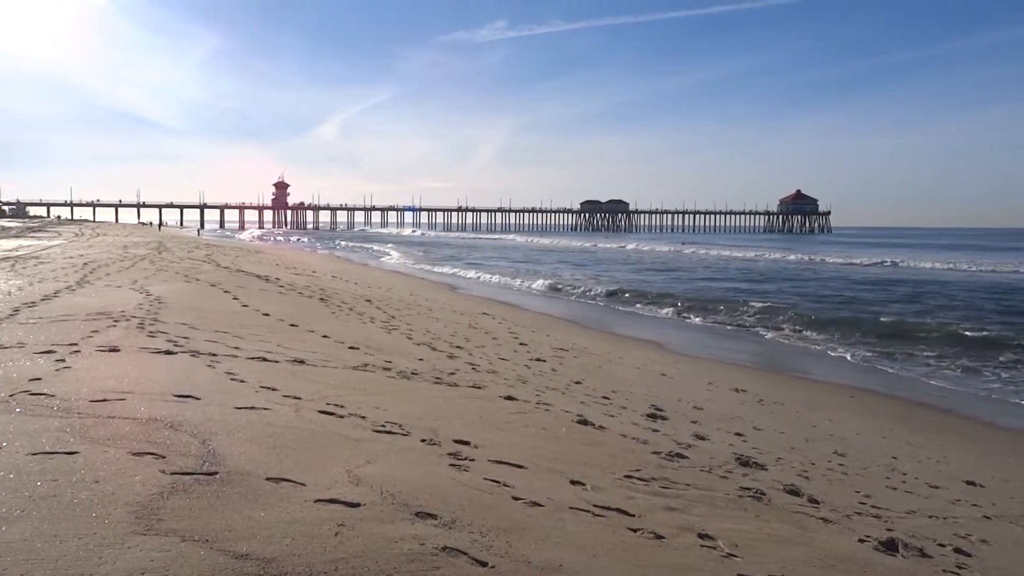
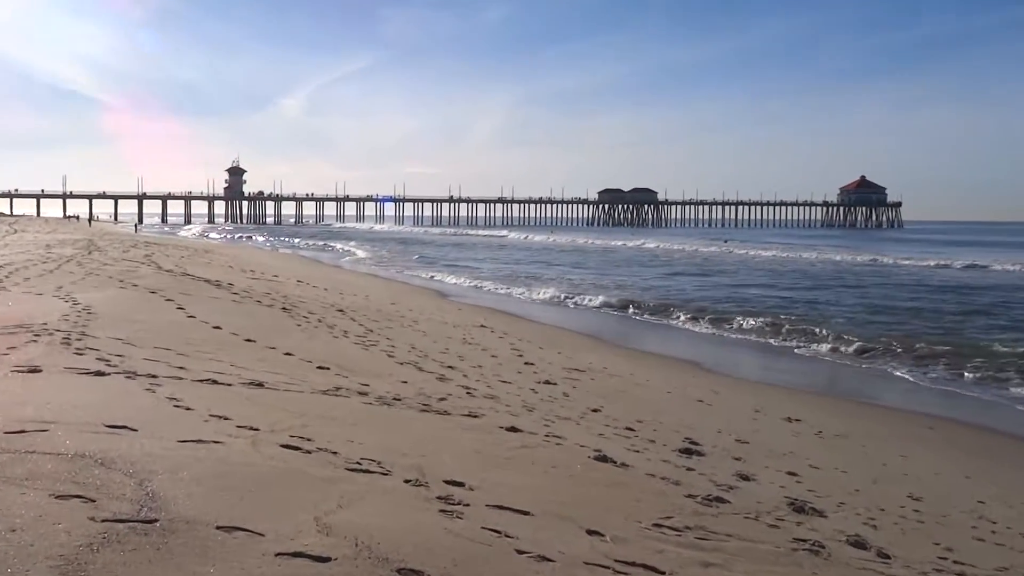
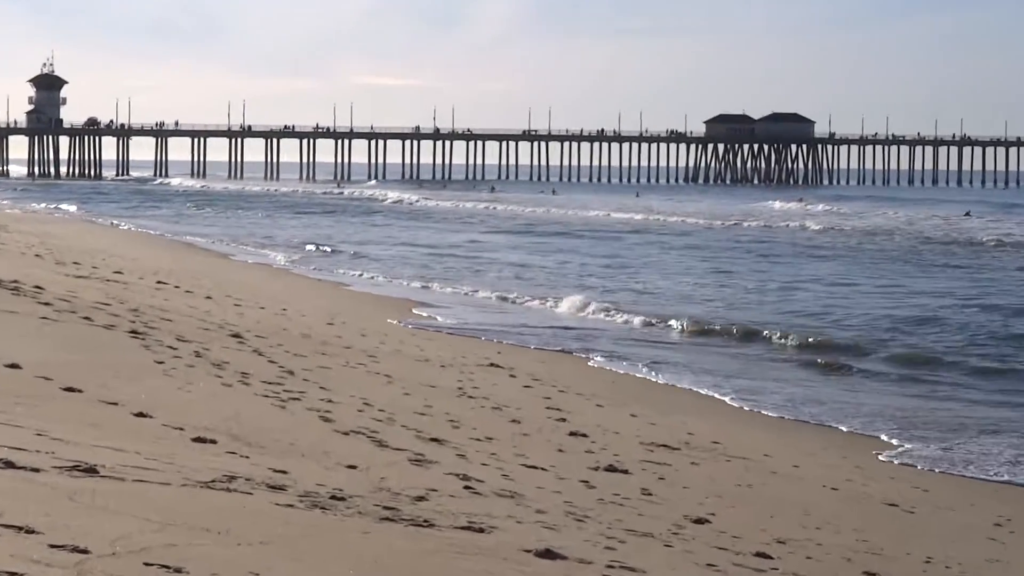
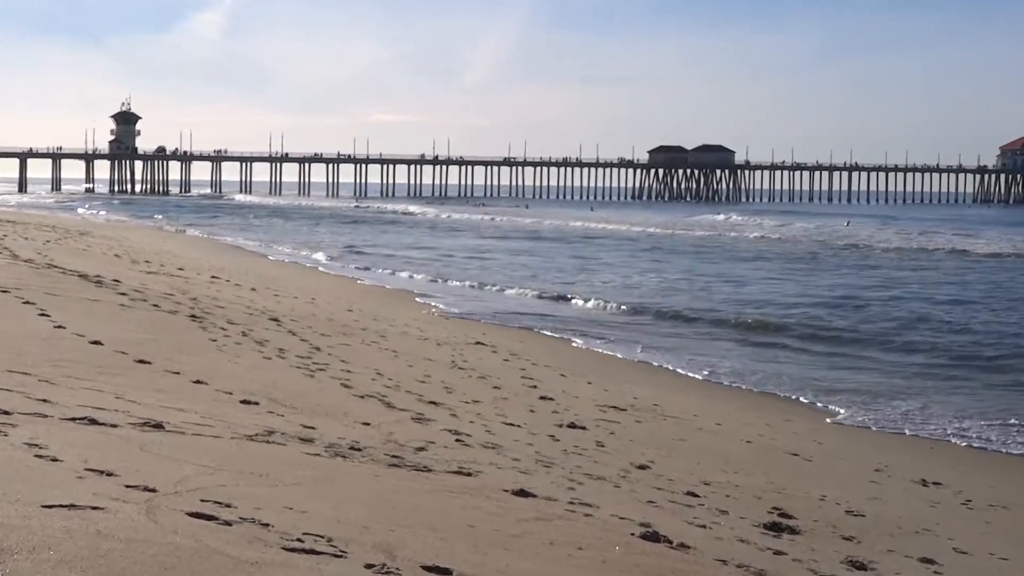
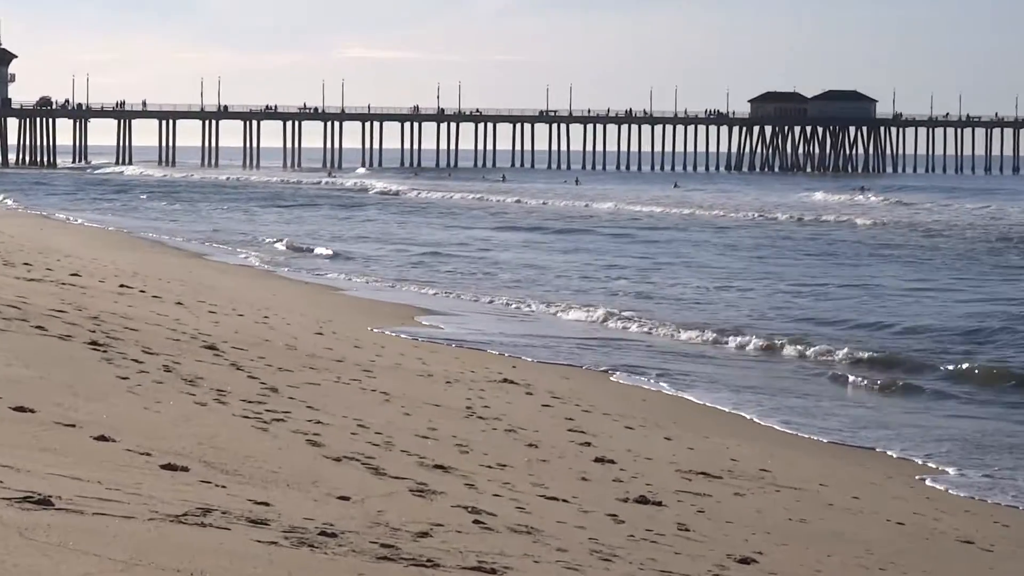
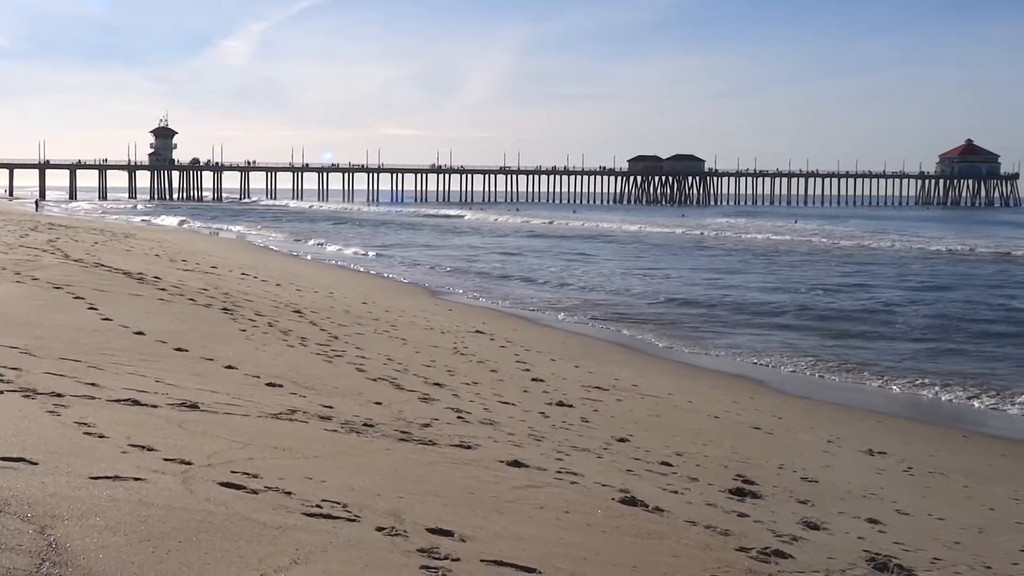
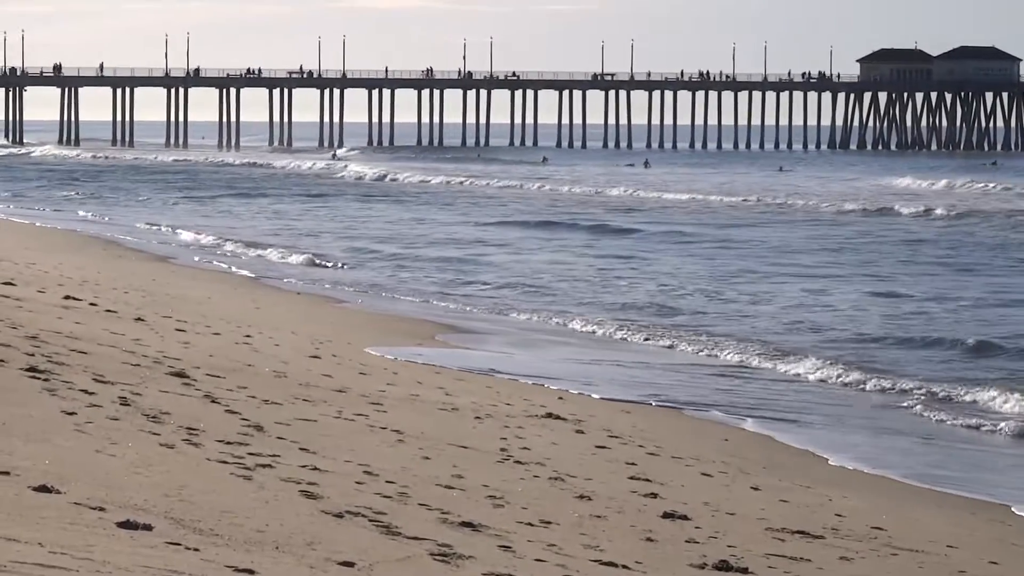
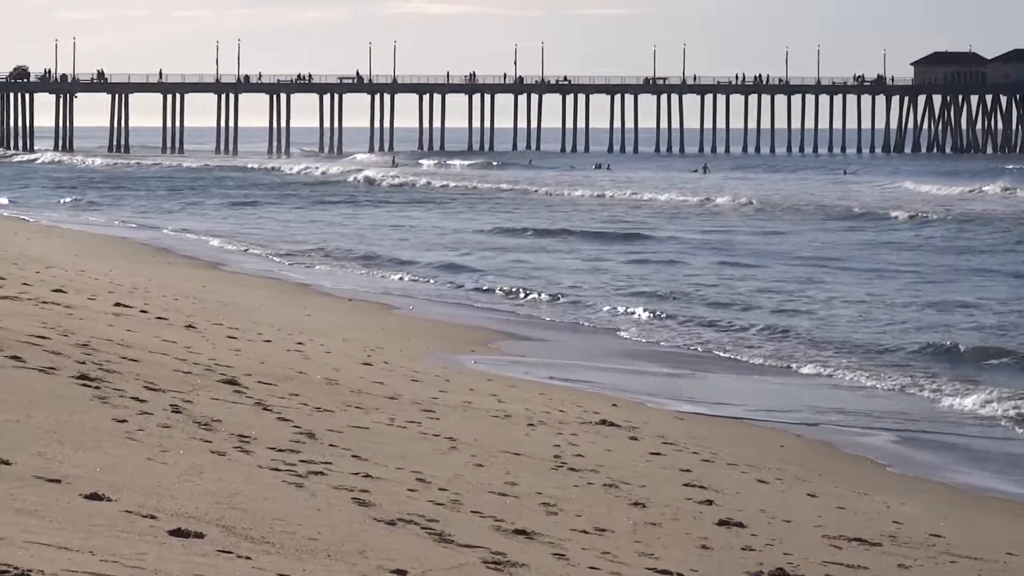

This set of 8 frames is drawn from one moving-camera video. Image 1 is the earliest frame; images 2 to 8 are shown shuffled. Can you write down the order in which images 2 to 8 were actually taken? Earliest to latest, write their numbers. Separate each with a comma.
2, 6, 4, 3, 5, 7, 8
